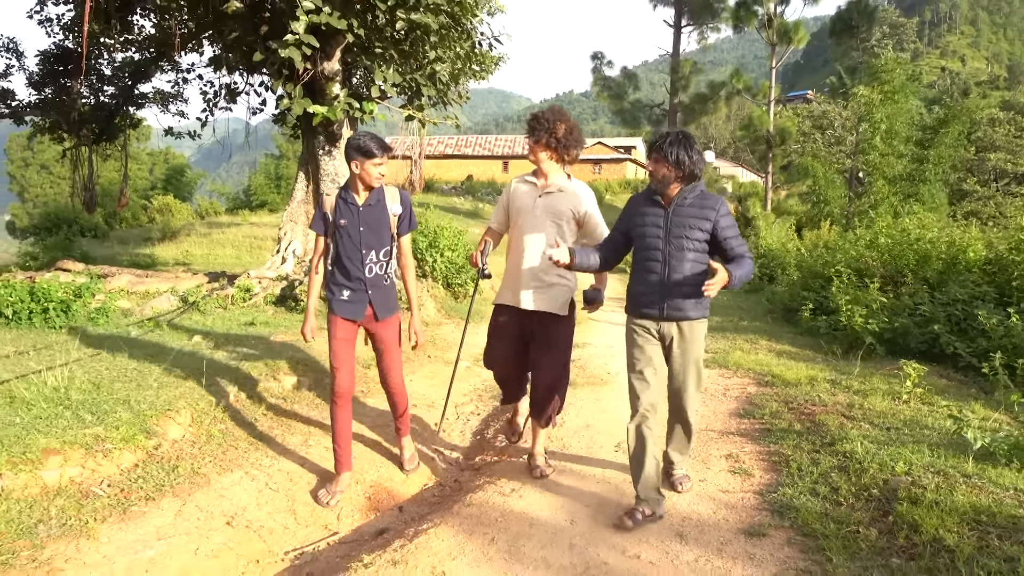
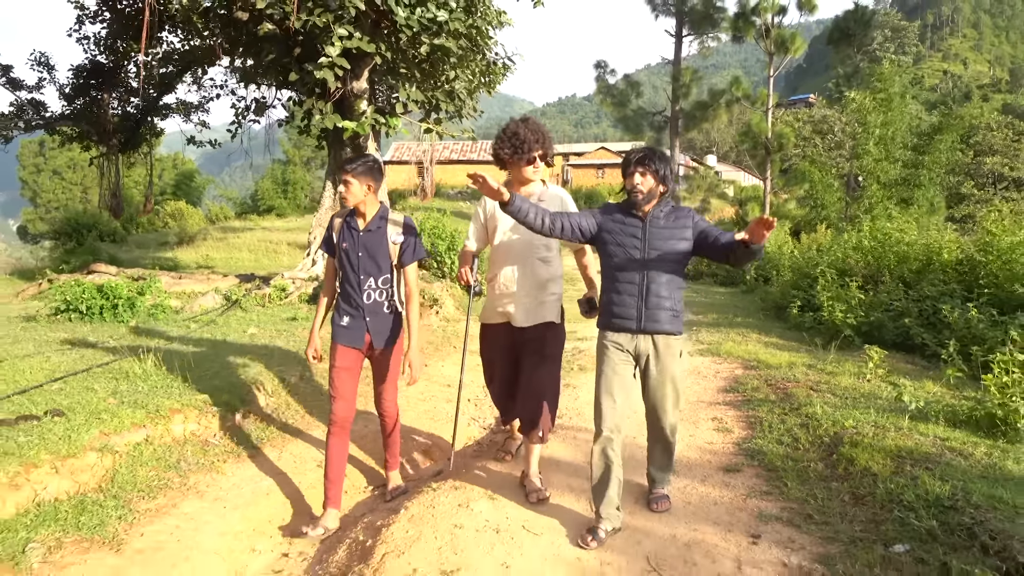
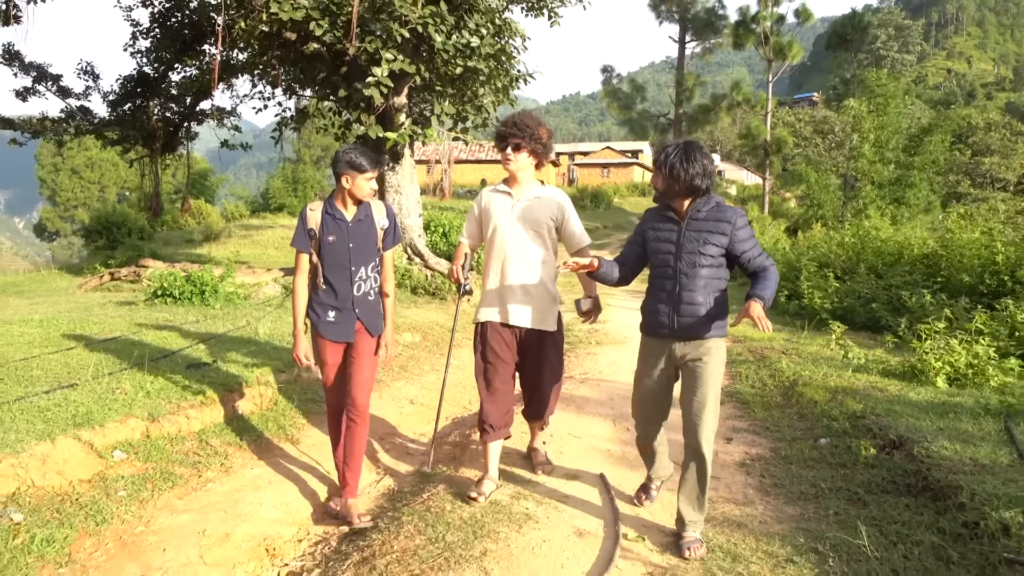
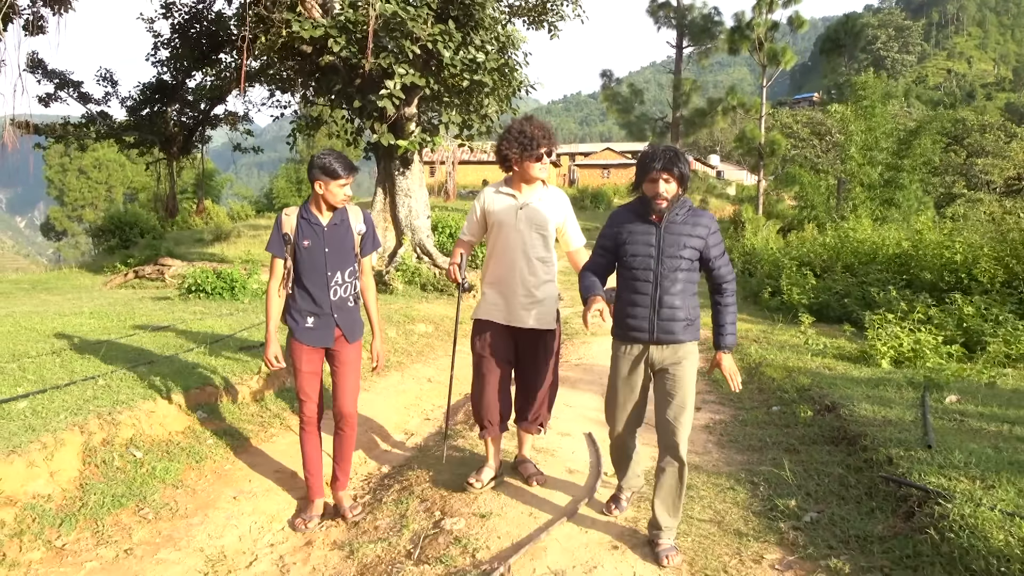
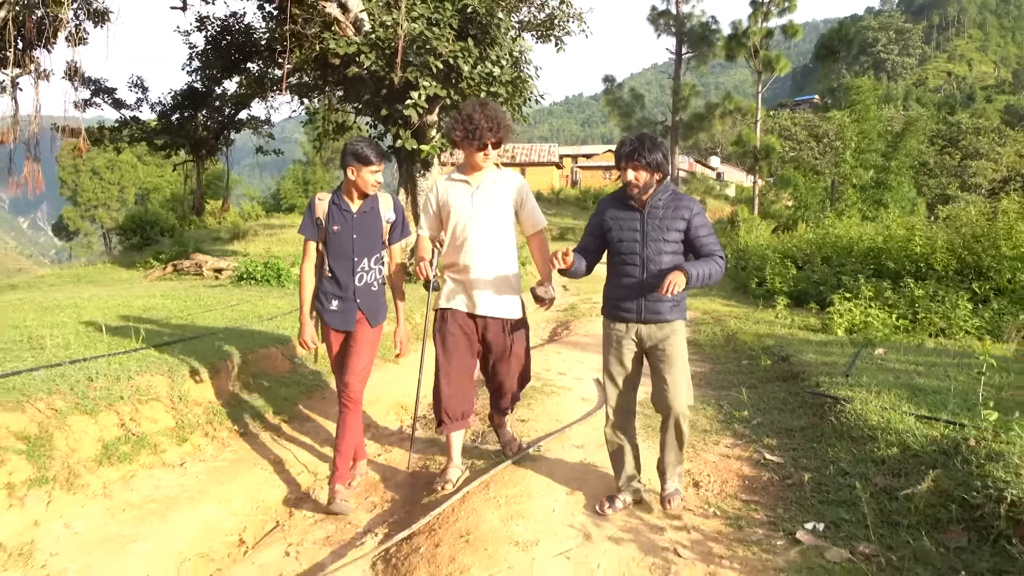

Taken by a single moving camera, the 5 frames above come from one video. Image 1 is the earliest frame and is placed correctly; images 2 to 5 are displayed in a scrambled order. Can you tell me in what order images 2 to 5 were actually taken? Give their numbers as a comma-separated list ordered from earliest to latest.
2, 3, 4, 5
